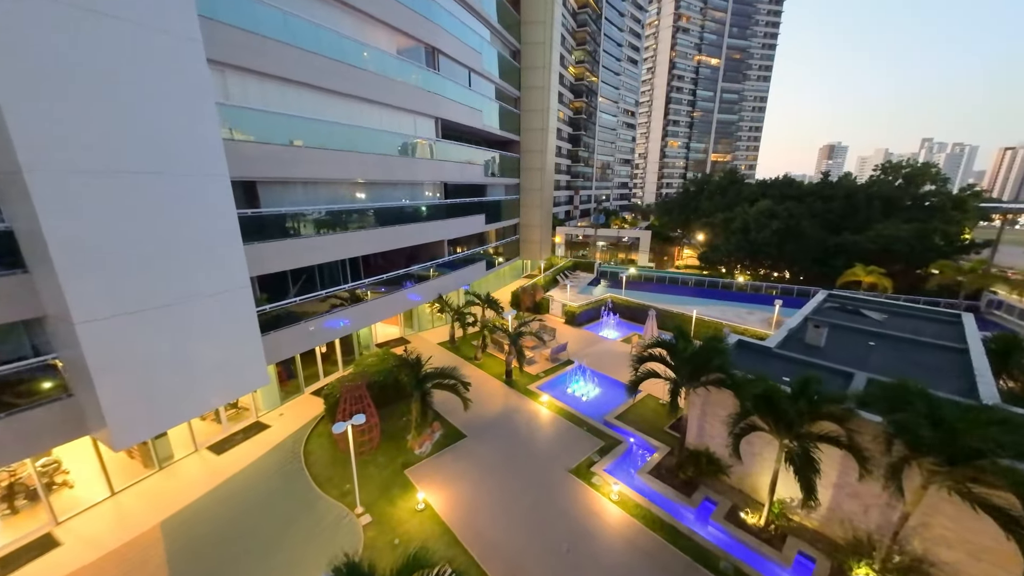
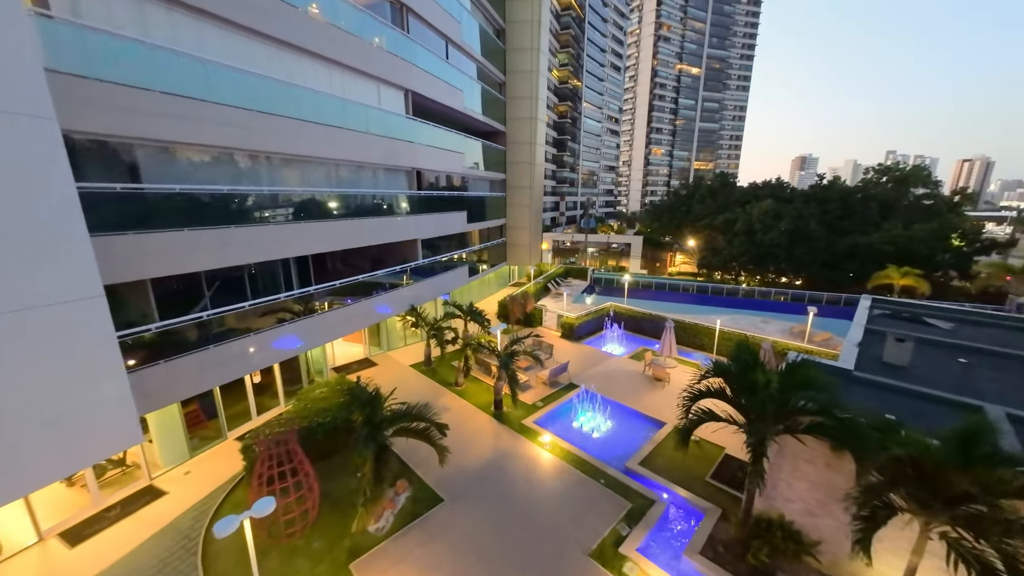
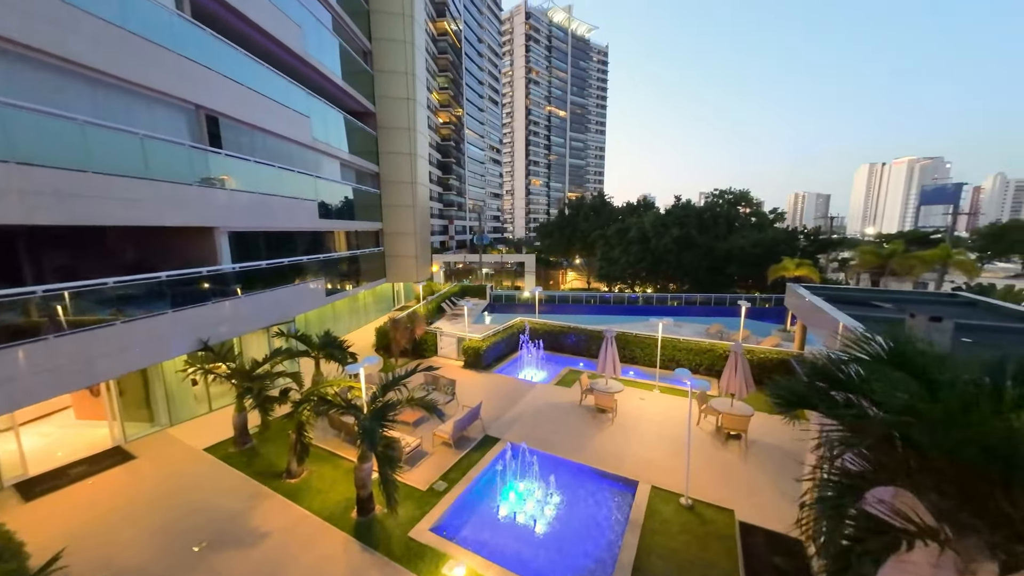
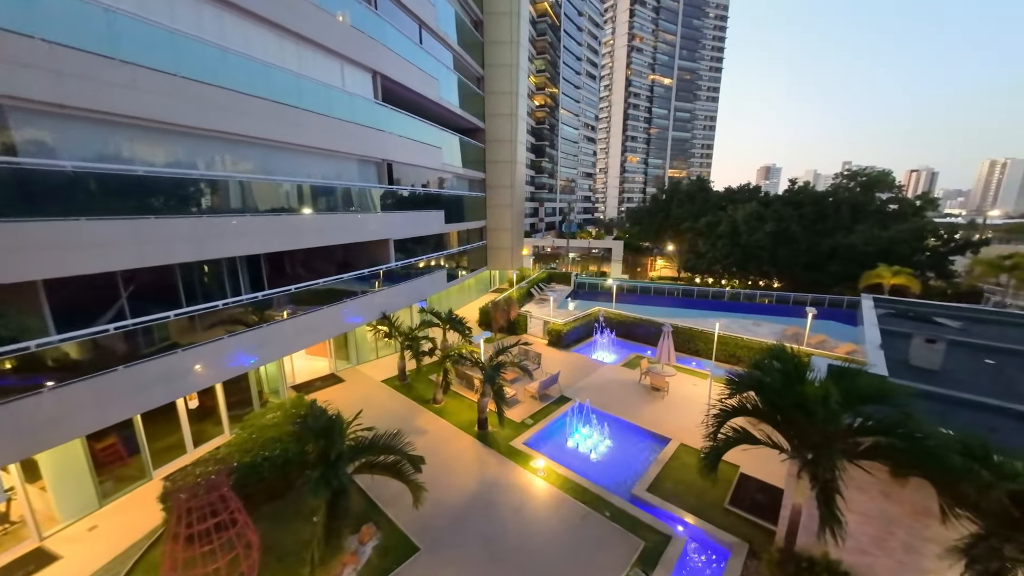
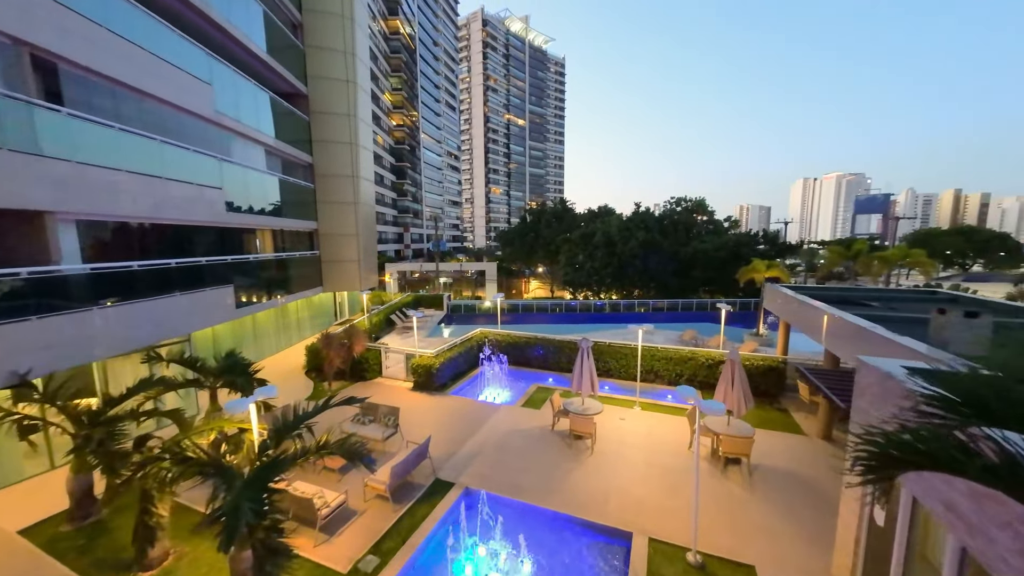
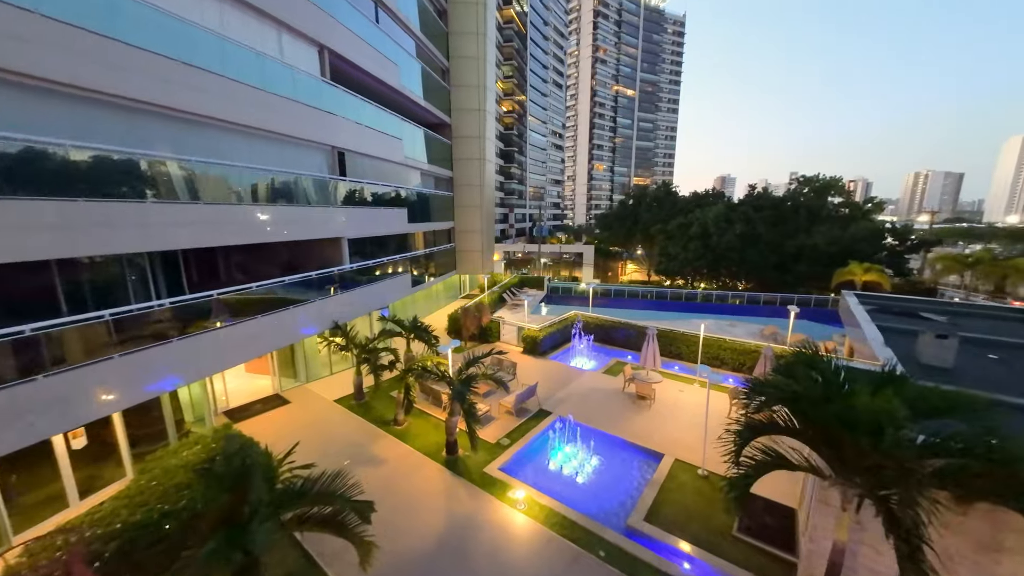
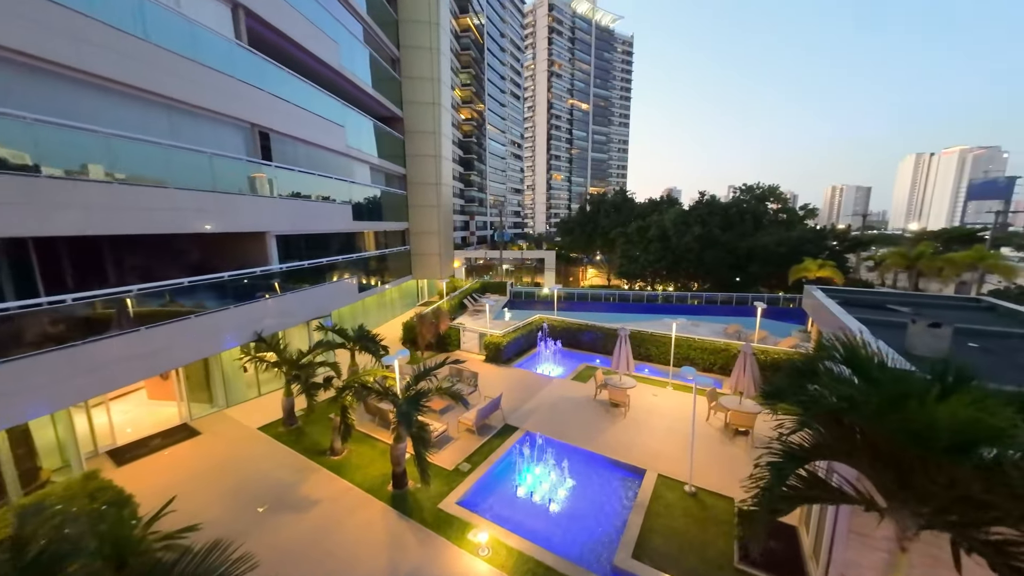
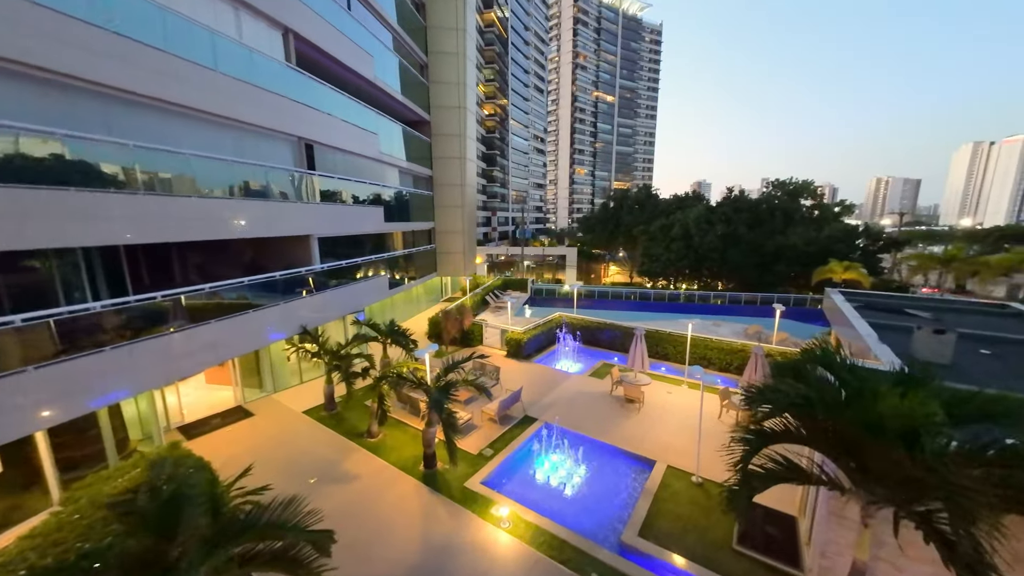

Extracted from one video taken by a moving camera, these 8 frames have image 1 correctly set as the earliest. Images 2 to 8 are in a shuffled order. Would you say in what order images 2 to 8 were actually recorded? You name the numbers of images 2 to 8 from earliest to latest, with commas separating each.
2, 4, 6, 8, 7, 3, 5
